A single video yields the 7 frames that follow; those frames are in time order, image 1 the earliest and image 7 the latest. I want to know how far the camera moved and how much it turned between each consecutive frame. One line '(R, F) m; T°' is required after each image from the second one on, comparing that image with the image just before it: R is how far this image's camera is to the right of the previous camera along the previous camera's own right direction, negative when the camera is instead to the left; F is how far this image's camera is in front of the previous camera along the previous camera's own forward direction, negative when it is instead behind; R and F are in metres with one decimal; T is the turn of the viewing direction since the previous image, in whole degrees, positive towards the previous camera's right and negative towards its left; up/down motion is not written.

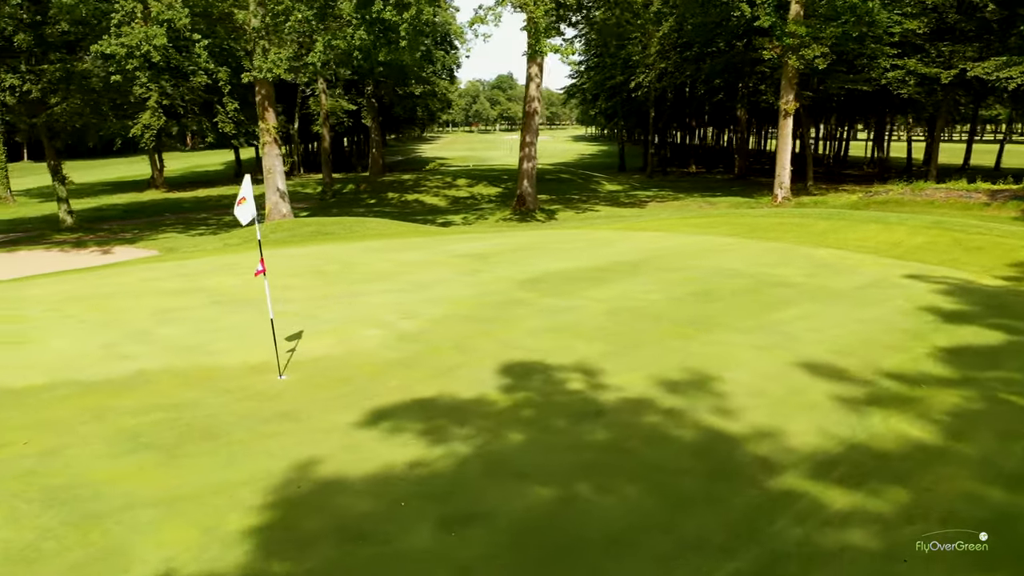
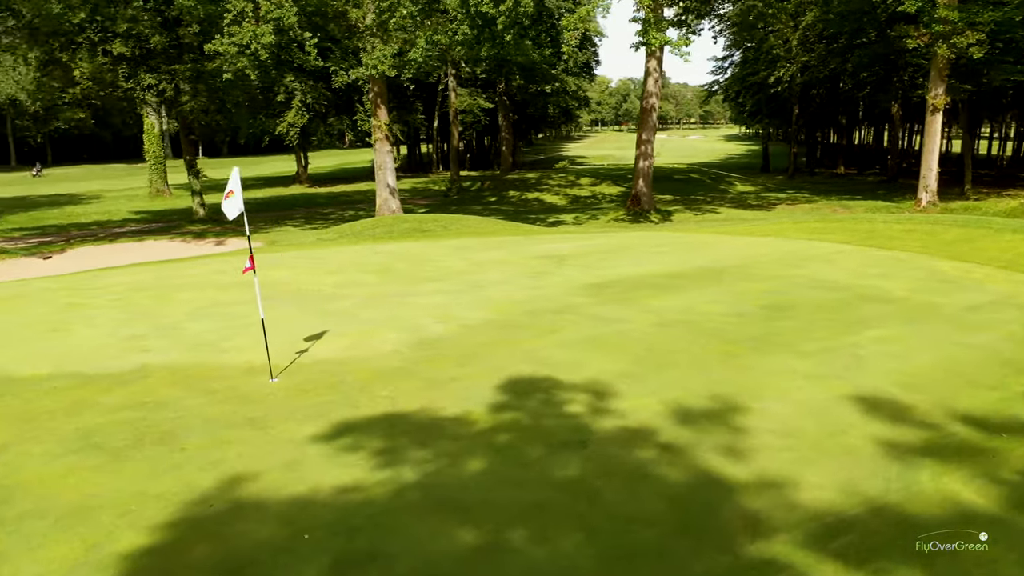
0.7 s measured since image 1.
(+1.1, +0.8) m; -10°
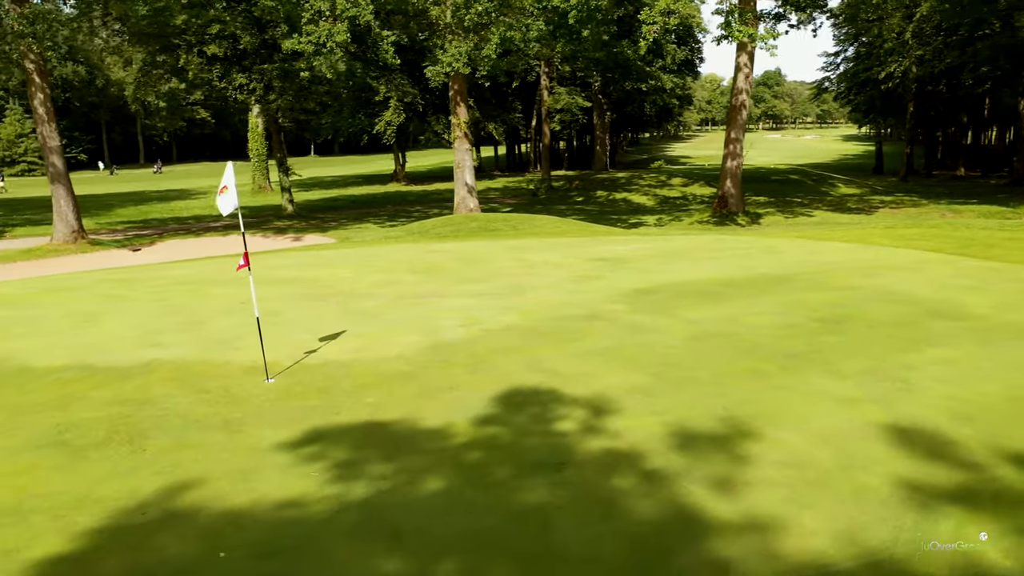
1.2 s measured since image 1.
(+0.8, +0.5) m; -7°
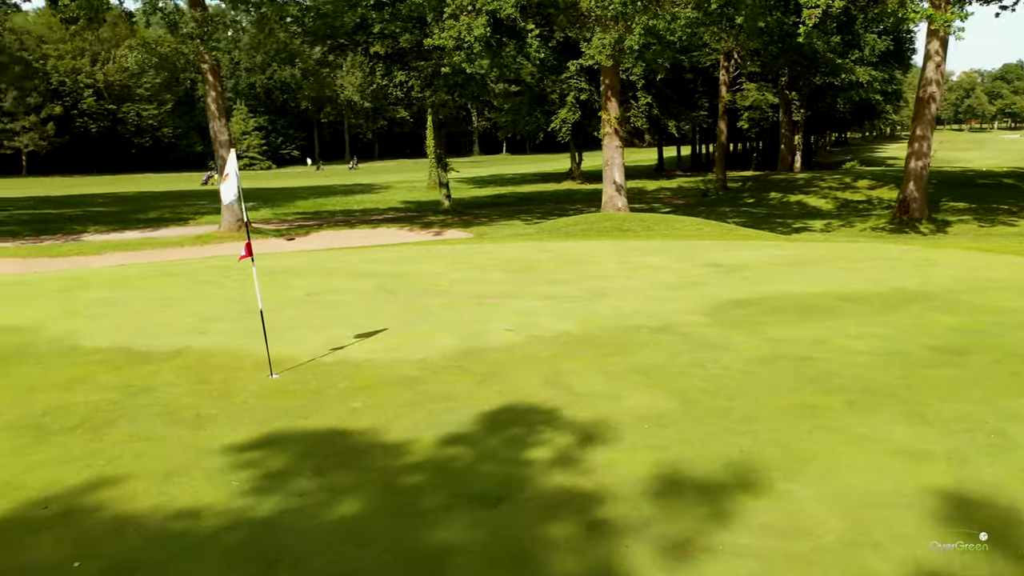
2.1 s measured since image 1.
(+1.3, +0.8) m; -13°
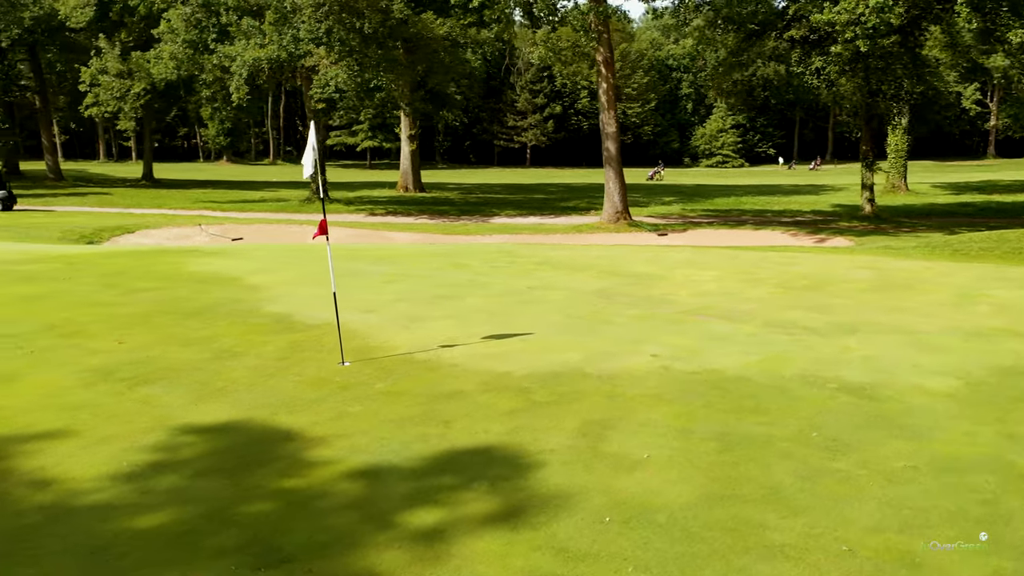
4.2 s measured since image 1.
(+2.4, +2.0) m; -33°
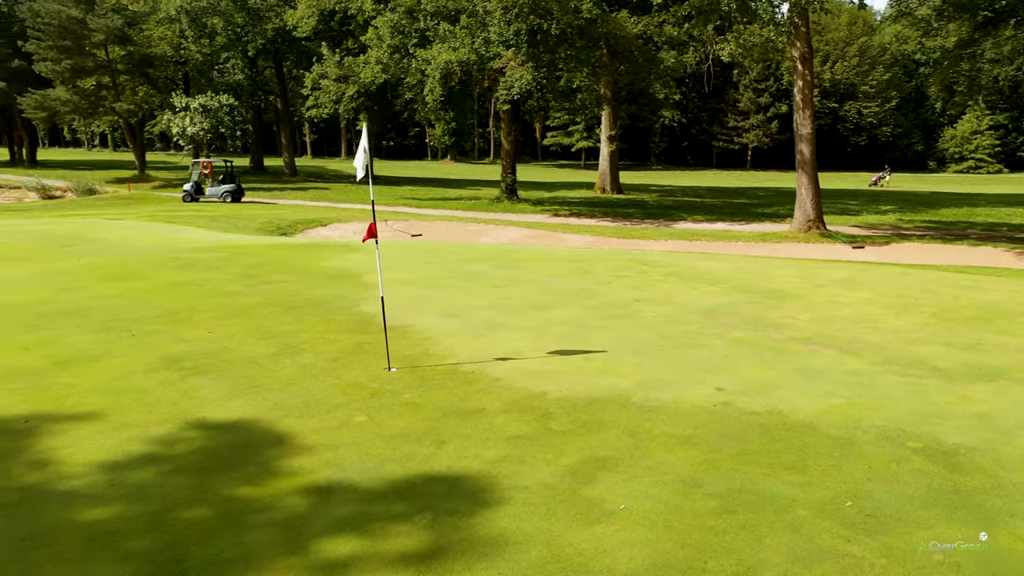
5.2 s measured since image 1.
(+1.2, +0.5) m; -15°
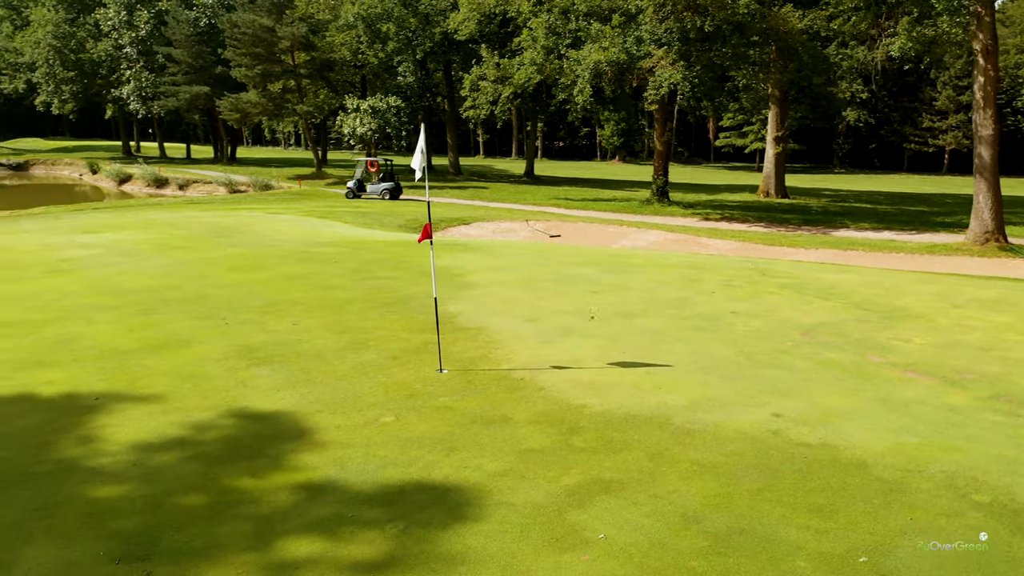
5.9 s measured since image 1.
(+0.8, +0.3) m; -12°
